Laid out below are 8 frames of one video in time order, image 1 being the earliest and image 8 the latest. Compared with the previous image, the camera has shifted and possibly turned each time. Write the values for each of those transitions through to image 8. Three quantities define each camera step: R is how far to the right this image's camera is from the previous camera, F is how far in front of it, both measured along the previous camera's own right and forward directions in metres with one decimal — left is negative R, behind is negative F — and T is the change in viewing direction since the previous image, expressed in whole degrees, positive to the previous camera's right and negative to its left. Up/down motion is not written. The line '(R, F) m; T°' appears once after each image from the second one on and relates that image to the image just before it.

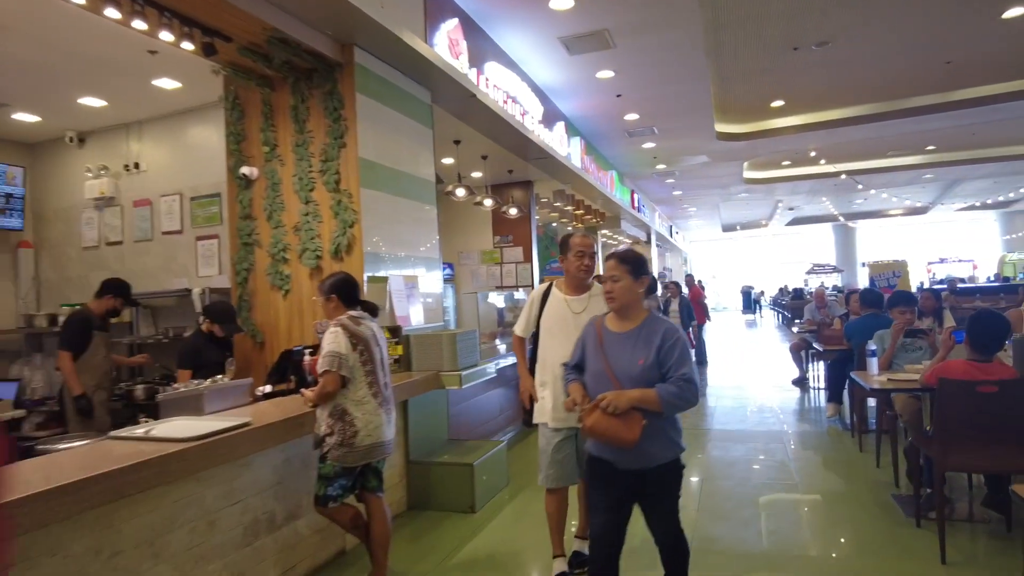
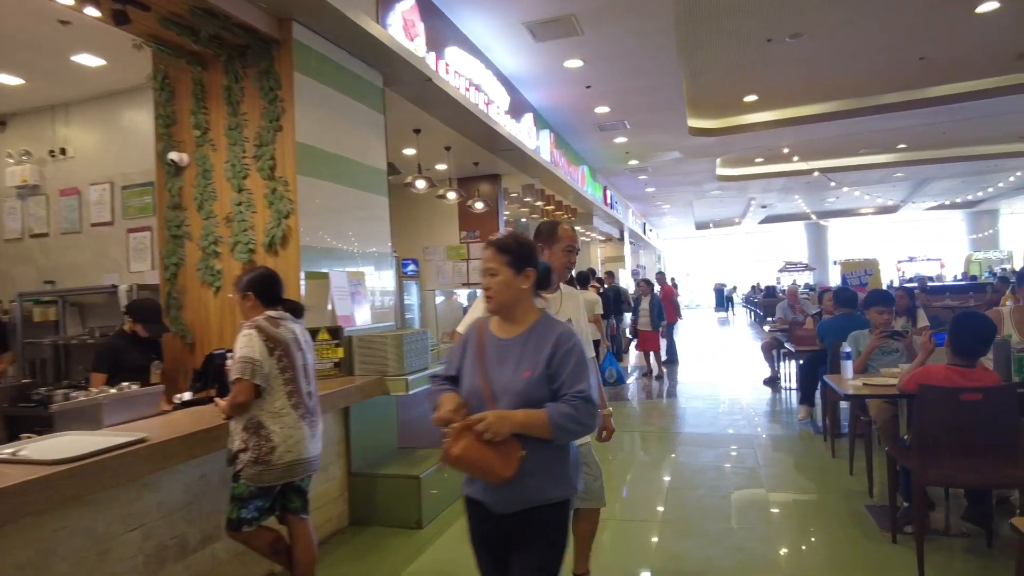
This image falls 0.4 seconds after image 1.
(+0.1, +0.2) m; +2°
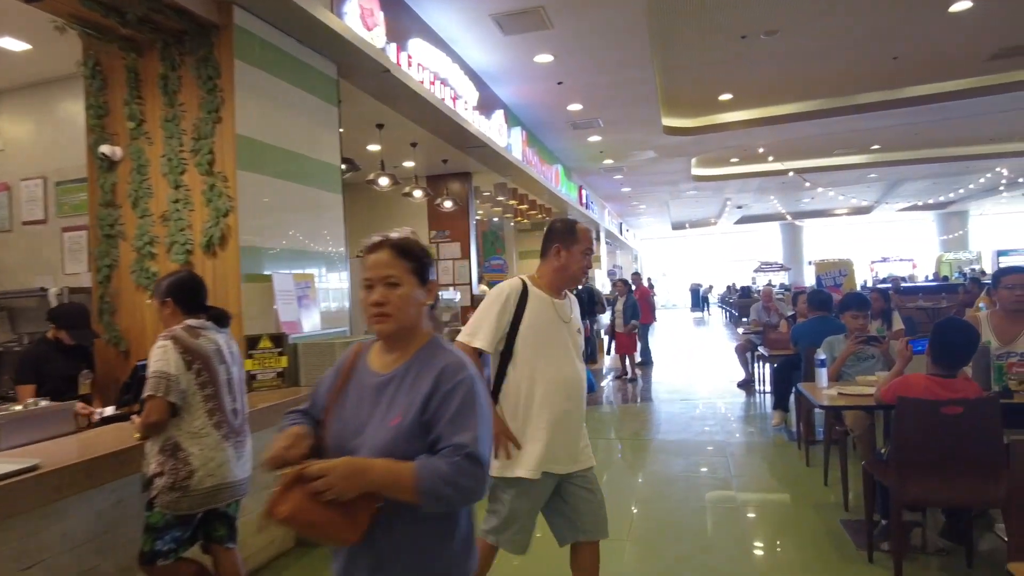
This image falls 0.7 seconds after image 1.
(+0.1, +0.2) m; +2°
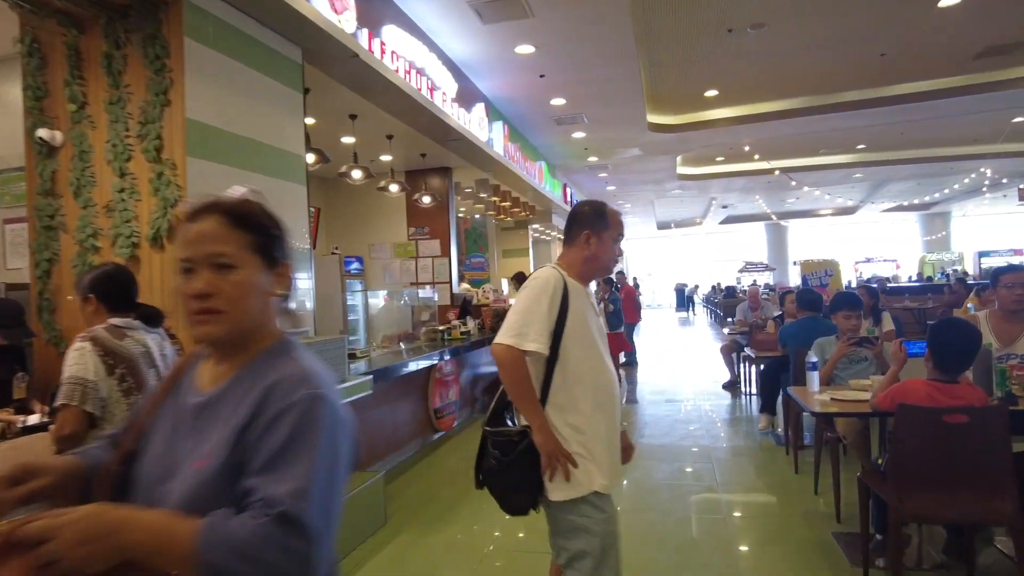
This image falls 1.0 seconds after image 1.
(+0.1, +0.2) m; +1°
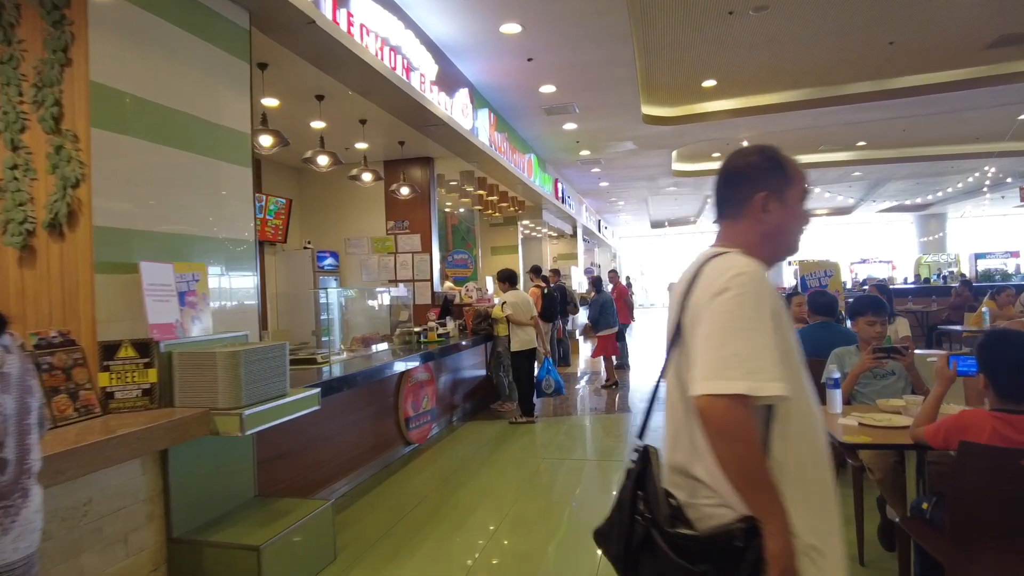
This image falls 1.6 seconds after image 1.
(+0.1, +0.4) m; +1°
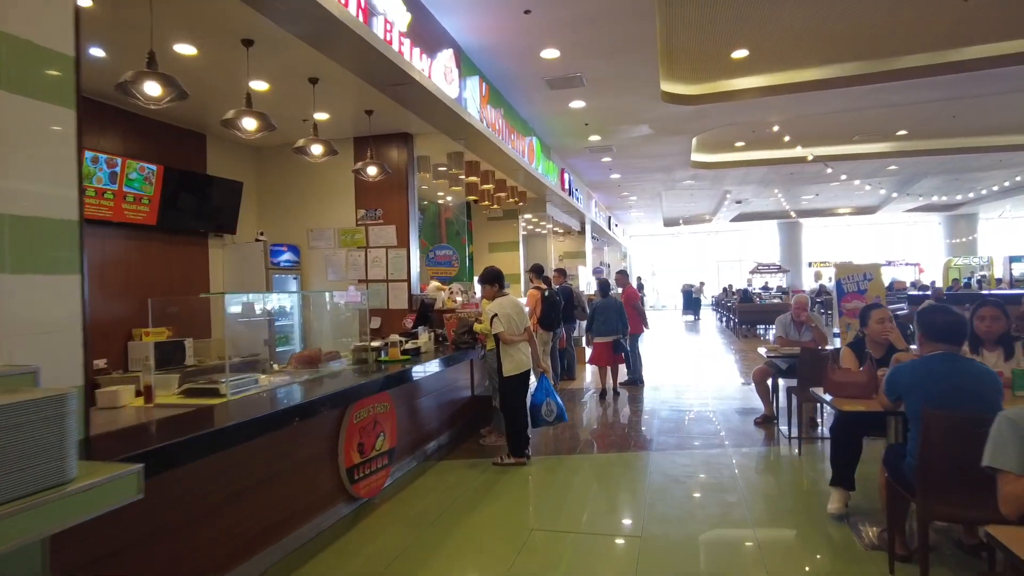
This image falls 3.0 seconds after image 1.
(+0.1, +1.1) m; -1°
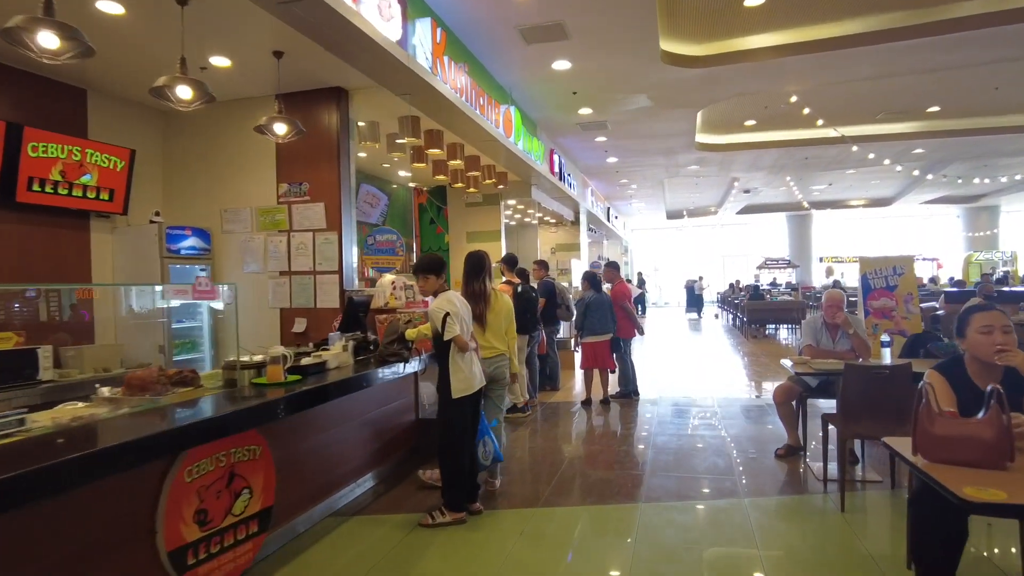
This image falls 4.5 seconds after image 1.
(+0.3, +1.2) m; 0°
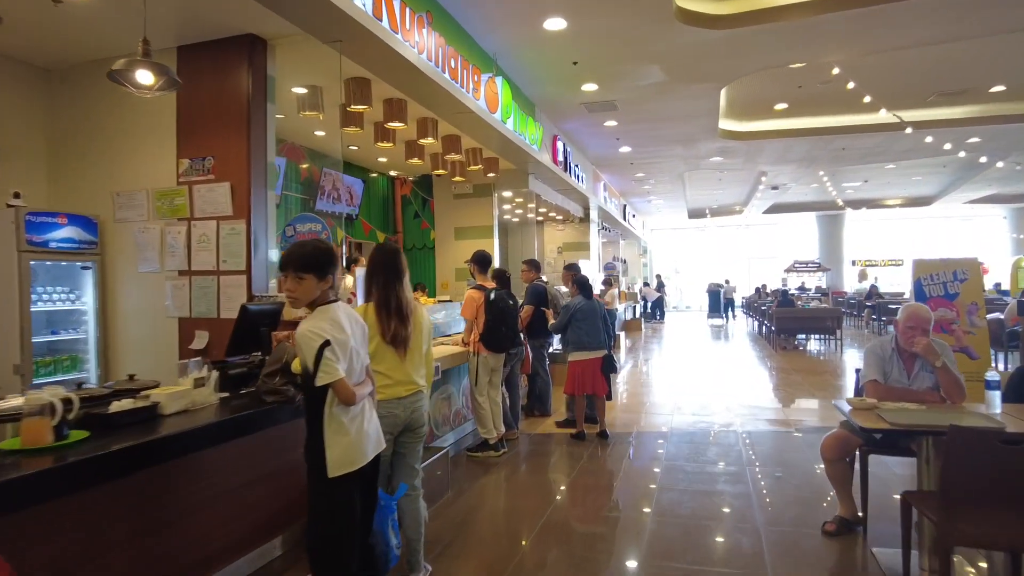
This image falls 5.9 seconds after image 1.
(+0.3, +1.1) m; -2°
